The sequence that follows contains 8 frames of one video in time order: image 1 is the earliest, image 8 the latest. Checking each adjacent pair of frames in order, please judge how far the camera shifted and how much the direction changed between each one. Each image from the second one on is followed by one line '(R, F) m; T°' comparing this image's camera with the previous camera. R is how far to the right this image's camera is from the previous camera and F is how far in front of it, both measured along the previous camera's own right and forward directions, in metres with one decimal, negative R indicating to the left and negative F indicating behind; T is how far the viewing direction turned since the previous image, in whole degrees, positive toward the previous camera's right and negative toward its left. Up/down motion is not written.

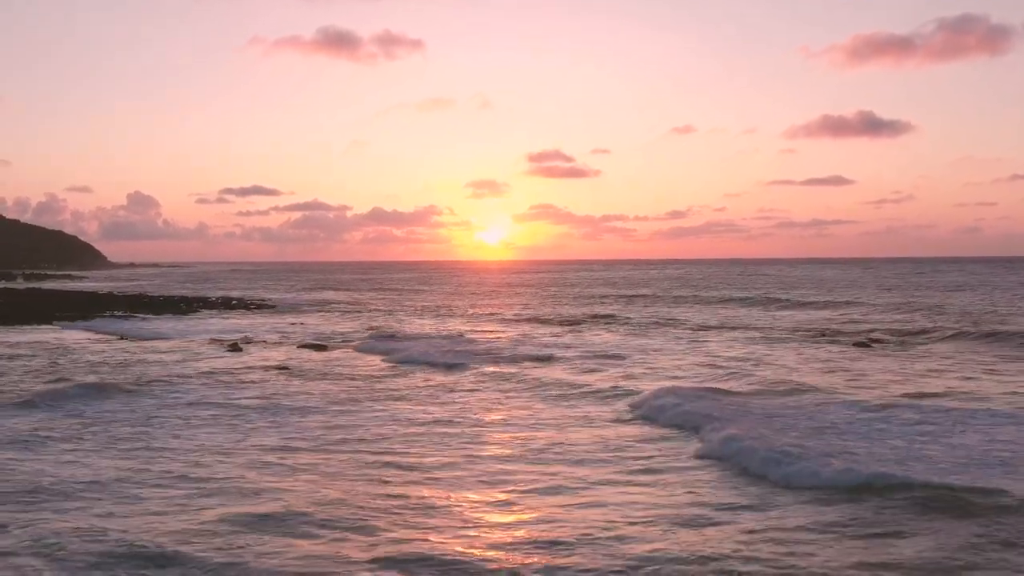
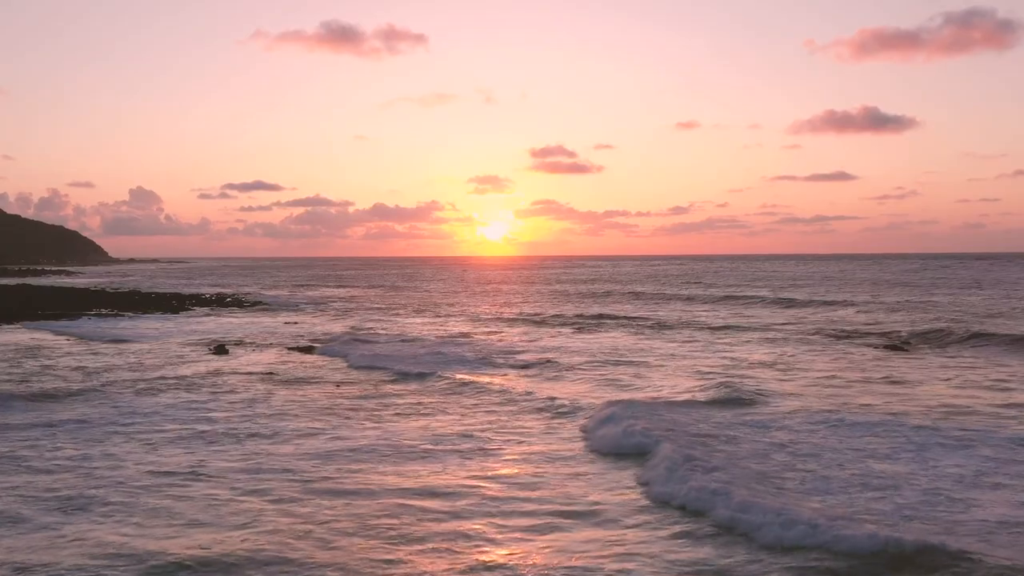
(0.0, +1.9) m; 0°
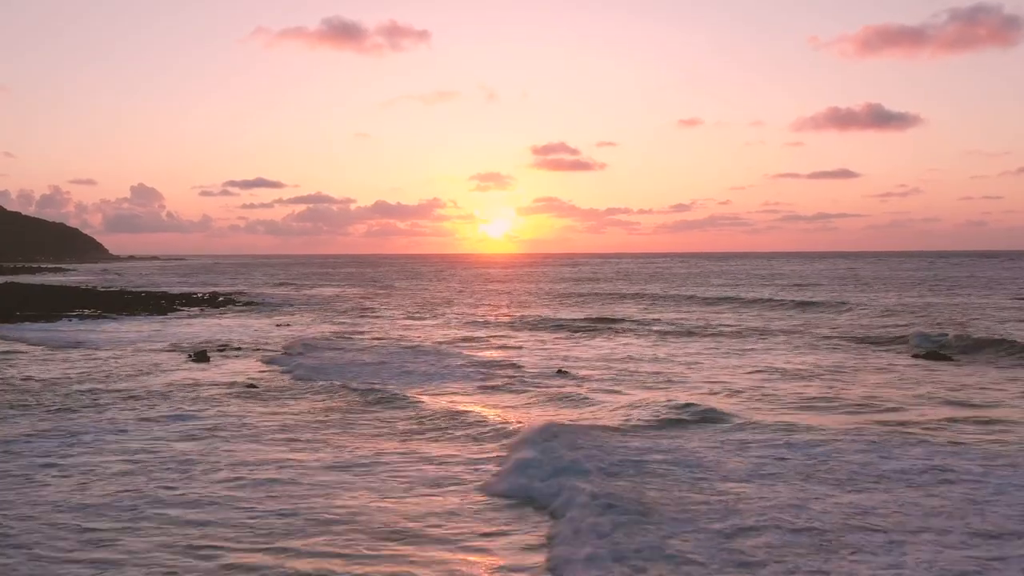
(-0.1, +2.2) m; 0°
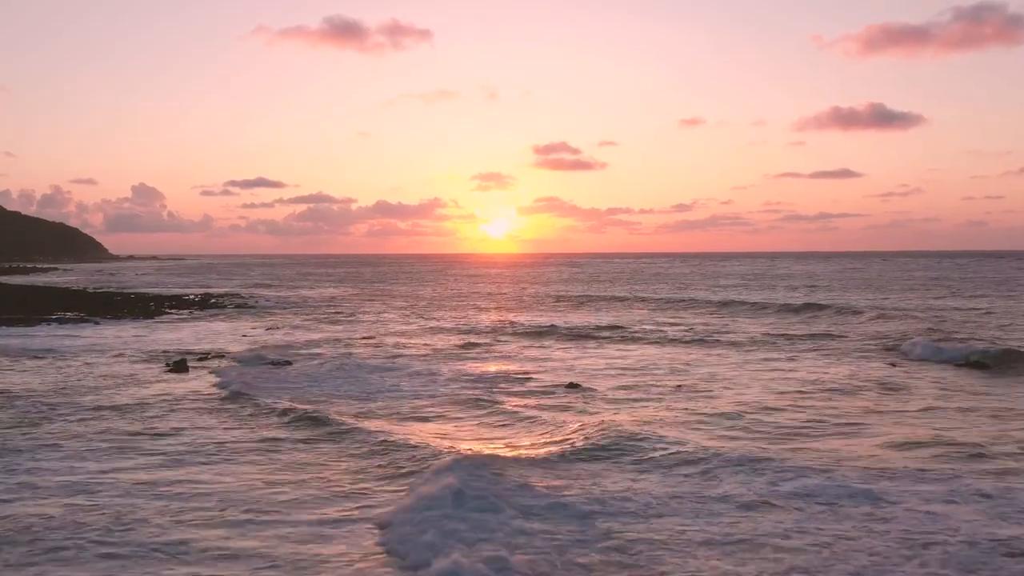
(-0.1, +2.0) m; 0°
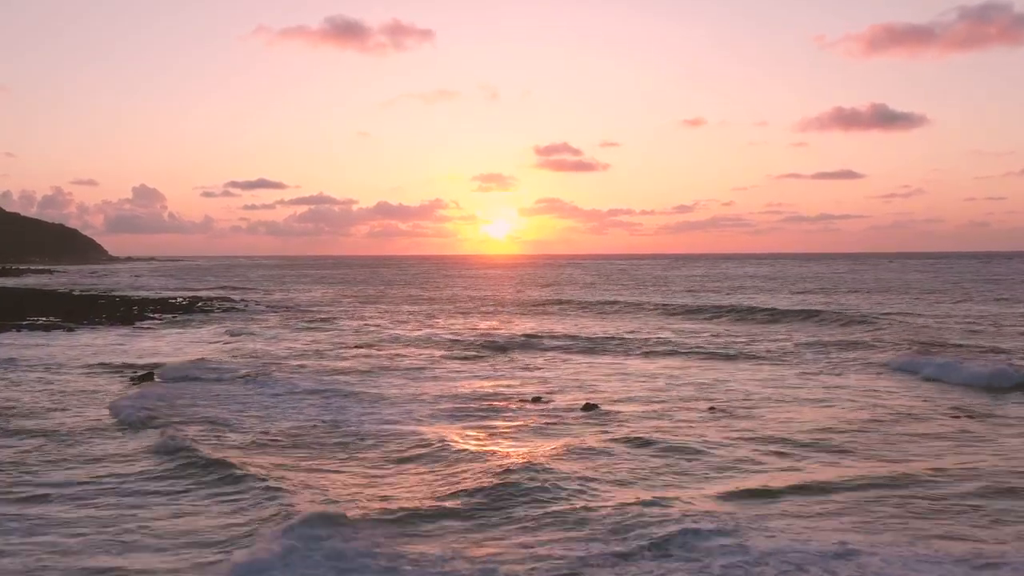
(-0.2, +2.7) m; 0°
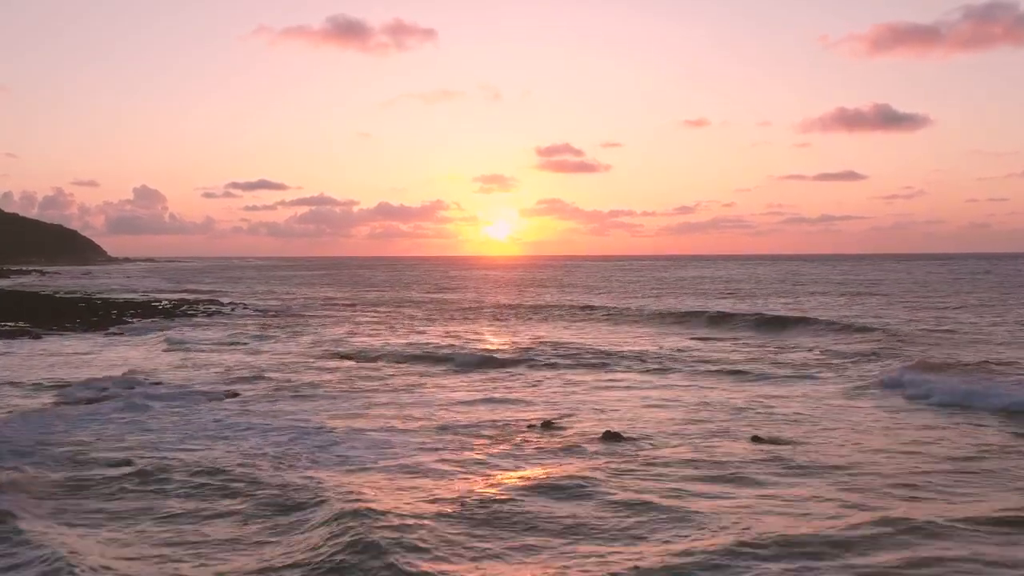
(-0.1, +2.9) m; 0°
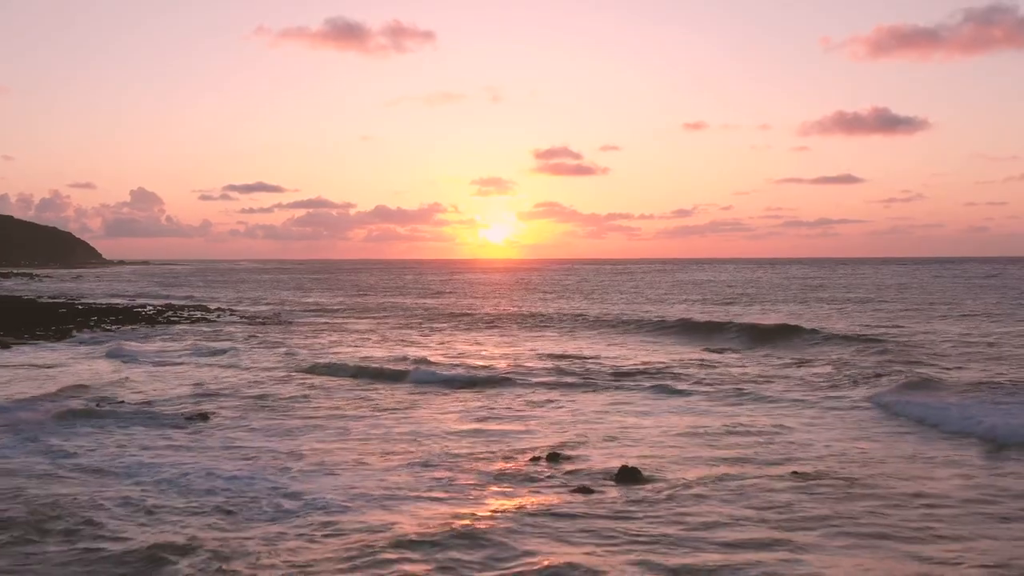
(-0.1, +2.2) m; 0°
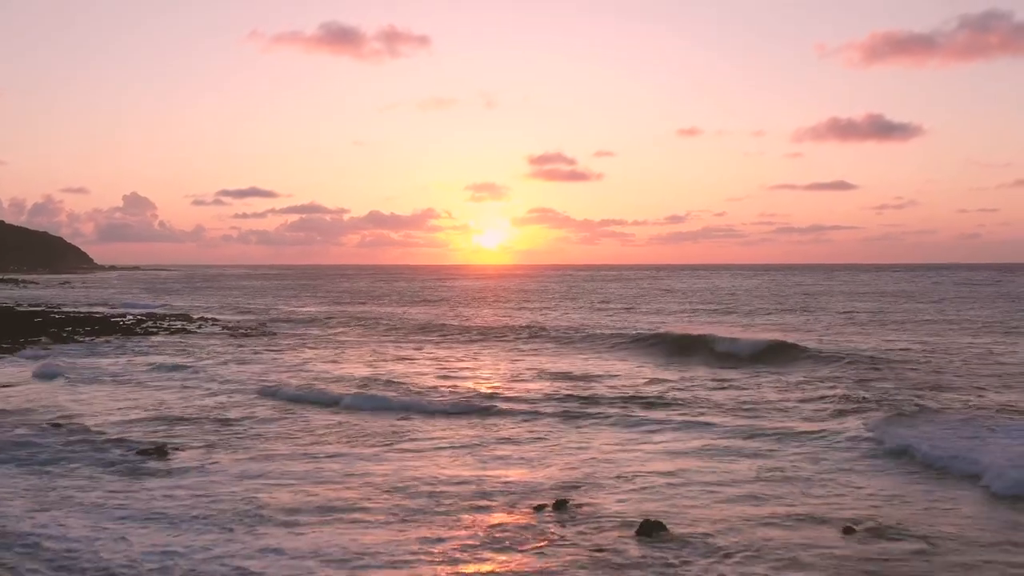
(-0.1, +2.1) m; 0°
